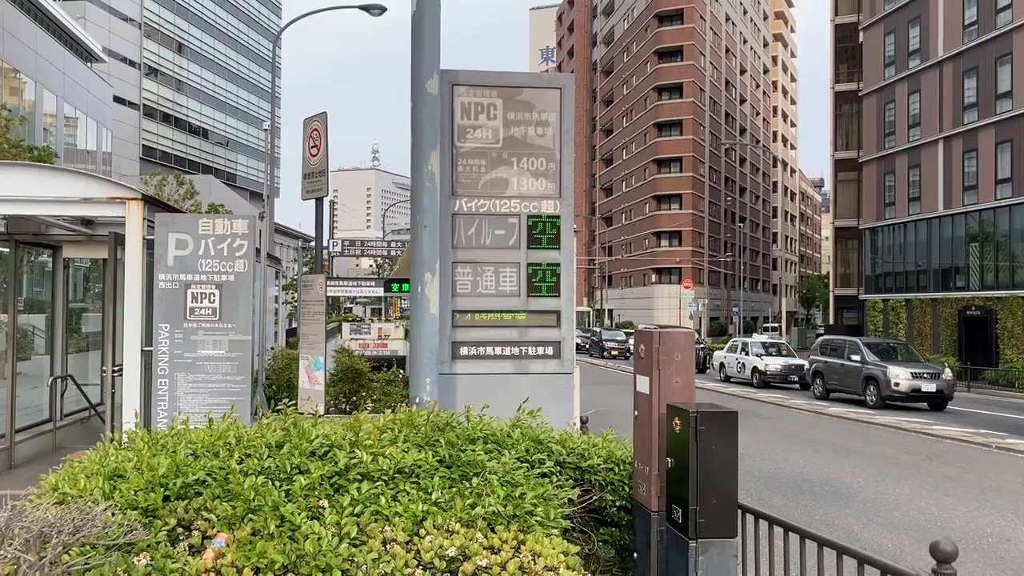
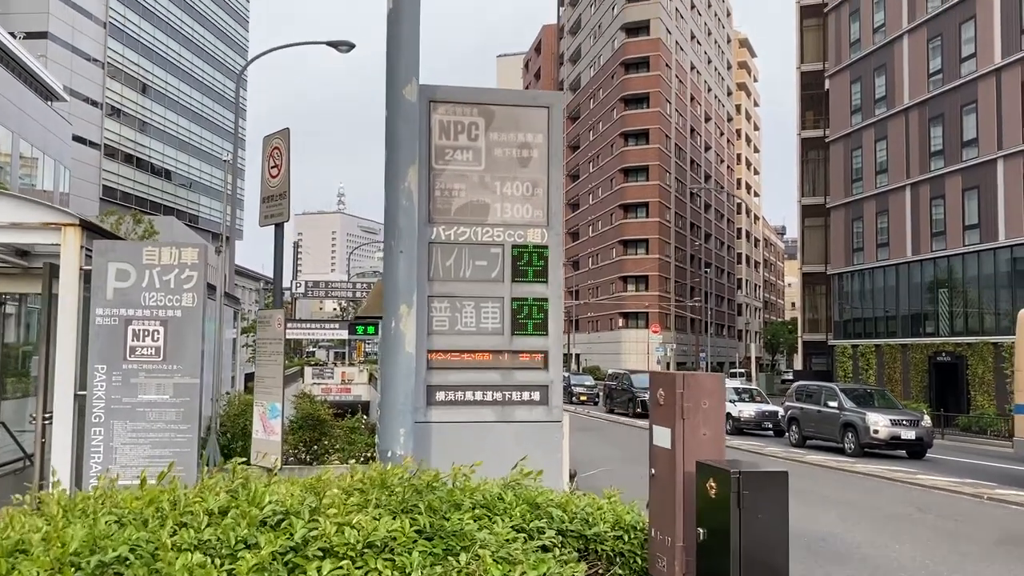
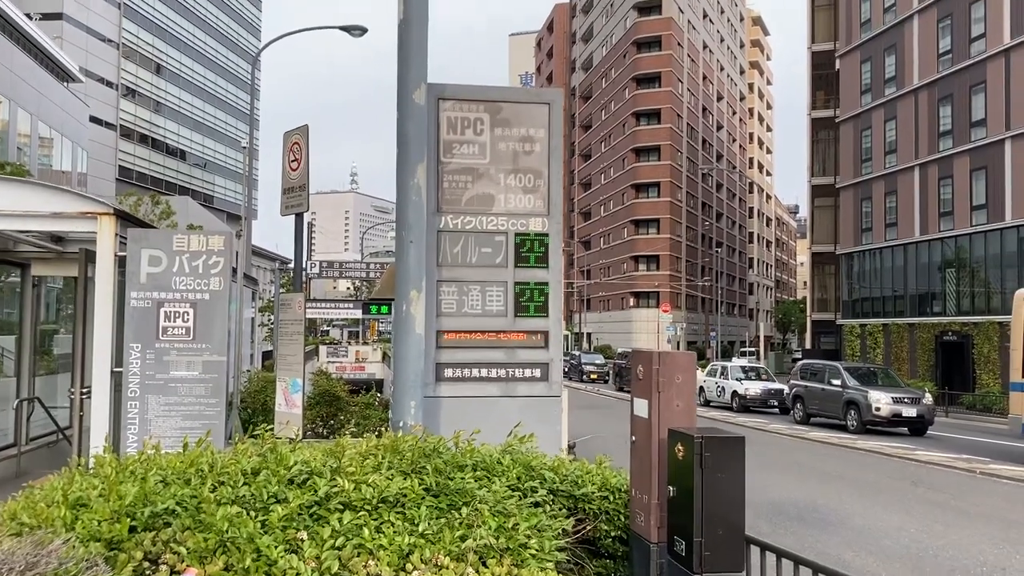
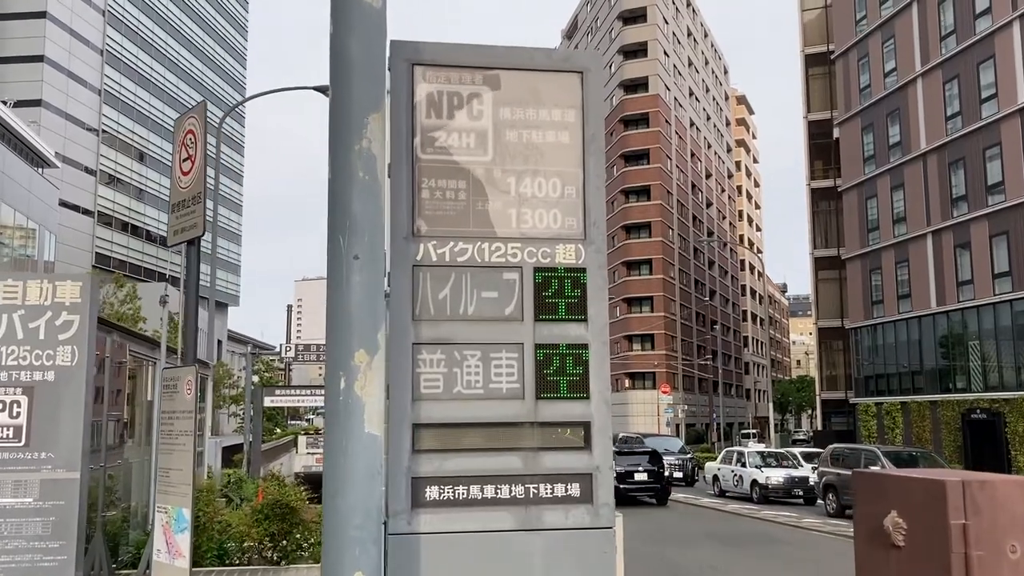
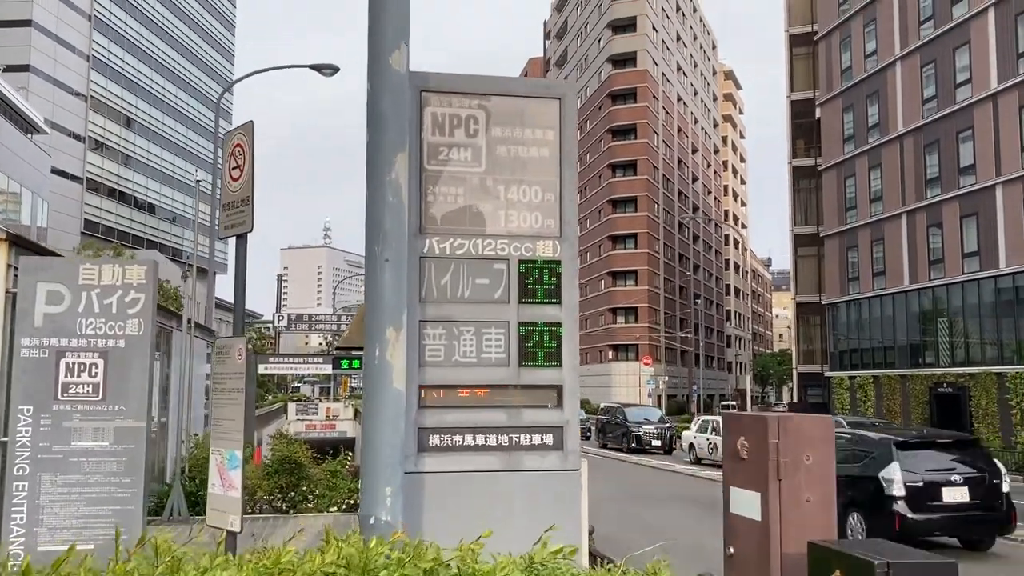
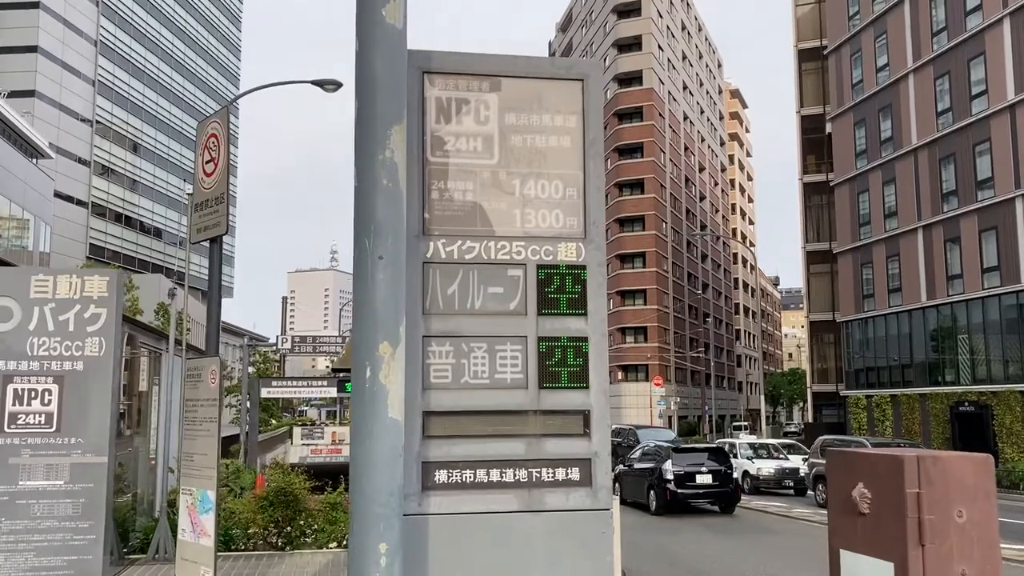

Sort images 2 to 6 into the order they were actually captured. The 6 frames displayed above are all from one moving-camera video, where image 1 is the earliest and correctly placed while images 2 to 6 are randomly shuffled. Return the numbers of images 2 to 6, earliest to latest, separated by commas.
3, 2, 5, 6, 4
